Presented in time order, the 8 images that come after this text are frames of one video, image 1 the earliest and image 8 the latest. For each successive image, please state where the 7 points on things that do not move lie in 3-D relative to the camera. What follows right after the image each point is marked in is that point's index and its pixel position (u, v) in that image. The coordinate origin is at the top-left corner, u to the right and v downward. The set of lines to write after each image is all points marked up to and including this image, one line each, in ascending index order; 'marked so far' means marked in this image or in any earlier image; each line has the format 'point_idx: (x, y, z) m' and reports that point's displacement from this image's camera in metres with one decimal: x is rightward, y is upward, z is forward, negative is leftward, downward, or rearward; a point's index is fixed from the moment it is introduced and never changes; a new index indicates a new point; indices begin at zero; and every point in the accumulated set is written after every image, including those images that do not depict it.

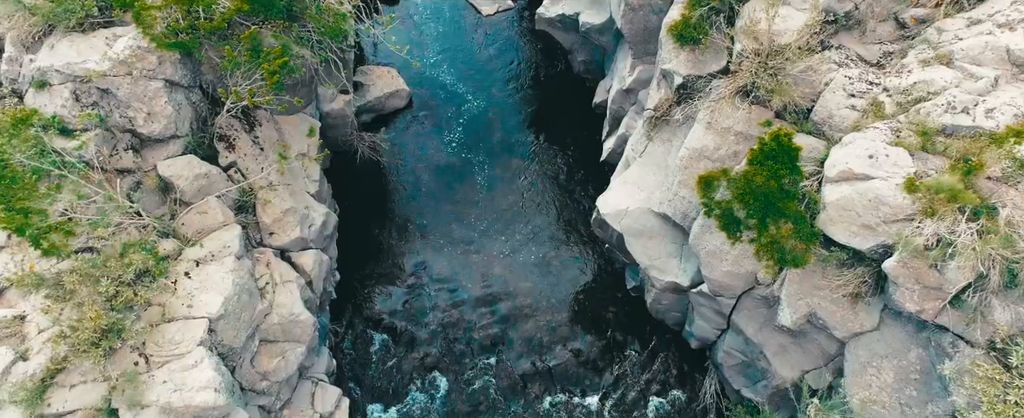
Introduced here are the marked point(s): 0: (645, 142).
0: (+2.6, +1.3, +15.8) m
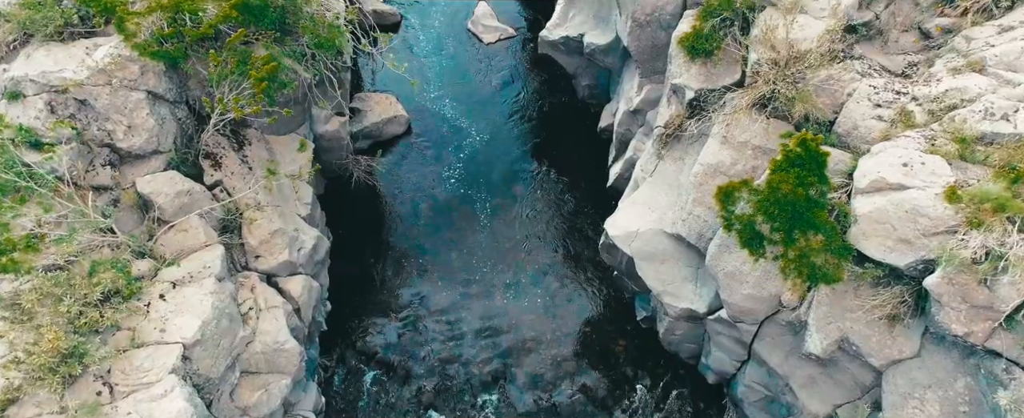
0: (+2.6, +0.9, +14.9) m
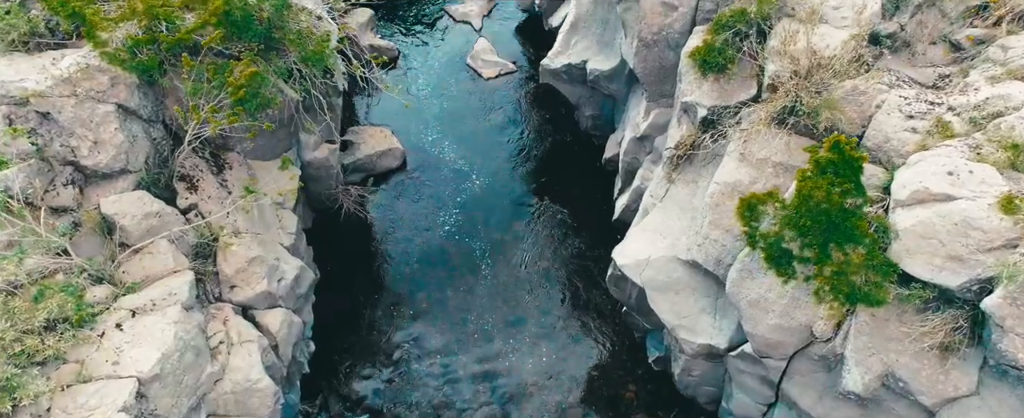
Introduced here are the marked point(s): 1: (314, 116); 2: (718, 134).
0: (+2.6, +0.4, +13.8) m
1: (-3.9, +1.9, +16.1) m
2: (+3.3, +1.2, +13.0) m
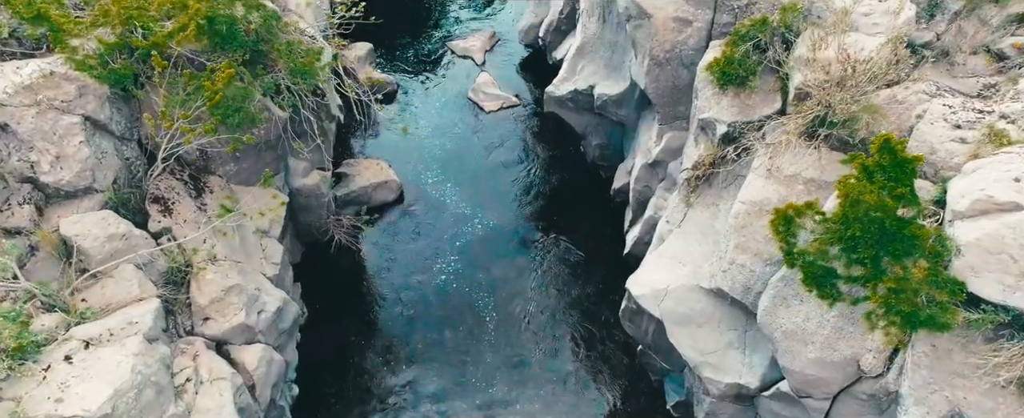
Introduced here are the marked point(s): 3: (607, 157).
0: (+2.6, 0.0, +12.6) m
1: (-3.8, +1.3, +15.1) m
2: (+3.3, +0.9, +11.9) m
3: (+2.1, +1.1, +18.4) m
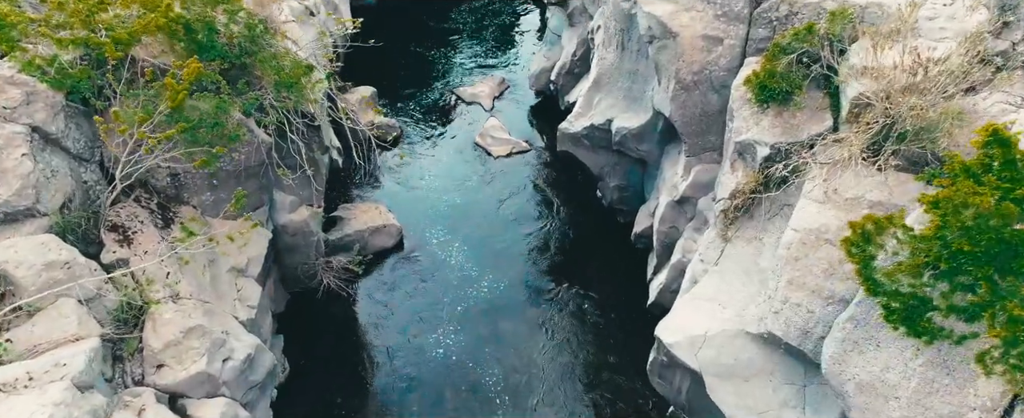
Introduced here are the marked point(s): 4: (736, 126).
0: (+2.8, -0.5, +10.9) m
1: (-3.7, +0.7, +13.5) m
2: (+3.4, +0.4, +10.3) m
3: (+2.3, +0.2, +16.8) m
4: (+3.0, +1.1, +11.2) m
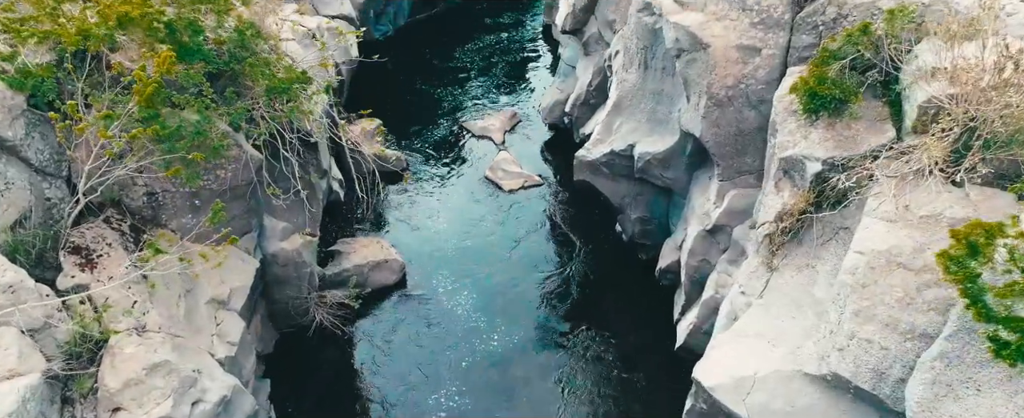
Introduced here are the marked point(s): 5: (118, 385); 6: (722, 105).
0: (+3.0, -0.8, +9.6) m
1: (-3.5, +0.2, +12.3) m
2: (+3.6, +0.2, +9.0) m
3: (+2.6, -0.5, +15.5) m
4: (+3.2, +0.8, +10.0) m
5: (-3.9, -1.8, +8.3) m
6: (+3.0, +1.5, +11.8) m
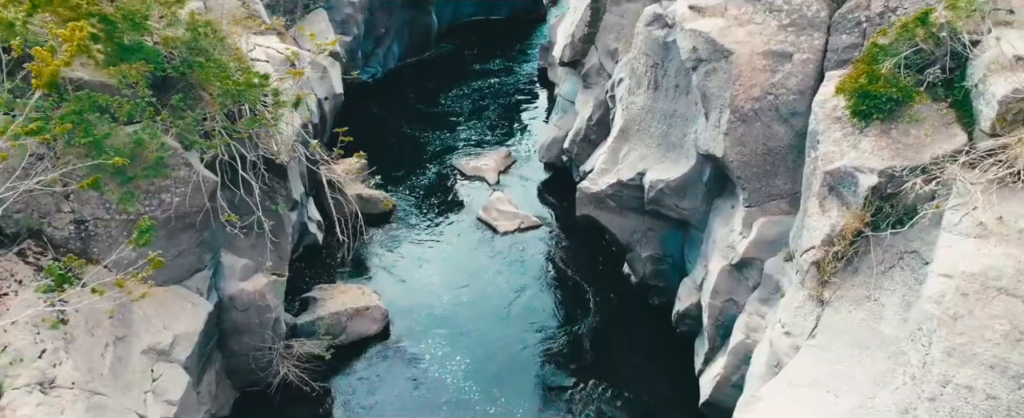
0: (+2.9, -1.0, +7.9) m
1: (-3.5, -0.2, +10.7) m
2: (+3.6, 0.0, +7.4) m
3: (+2.5, -1.1, +13.8) m
4: (+3.2, +0.6, +8.4) m
5: (-4.0, -1.9, +6.5) m
6: (+2.9, +1.1, +10.3) m
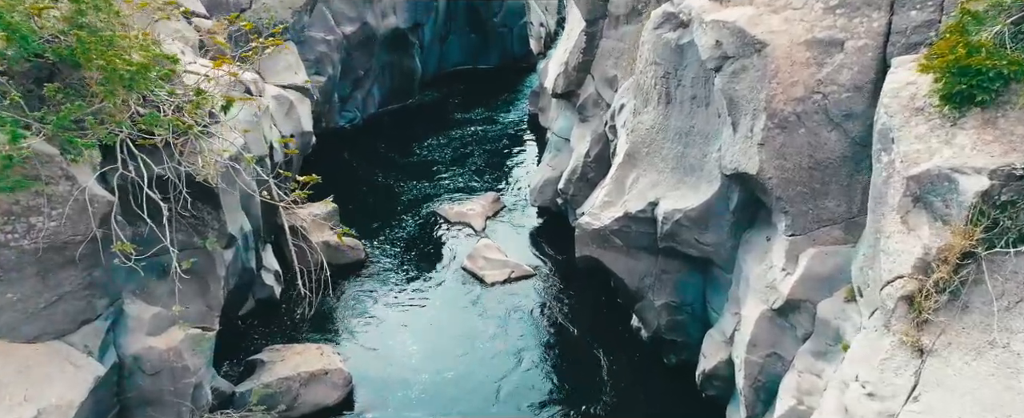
0: (+2.8, -1.1, +5.7) m
1: (-3.7, -0.6, +8.4) m
2: (+3.4, 0.0, +5.2) m
3: (+2.3, -1.6, +11.6) m
4: (+3.0, +0.5, +6.3) m
5: (-4.1, -2.0, +4.2) m
6: (+2.8, +0.8, +8.2) m
